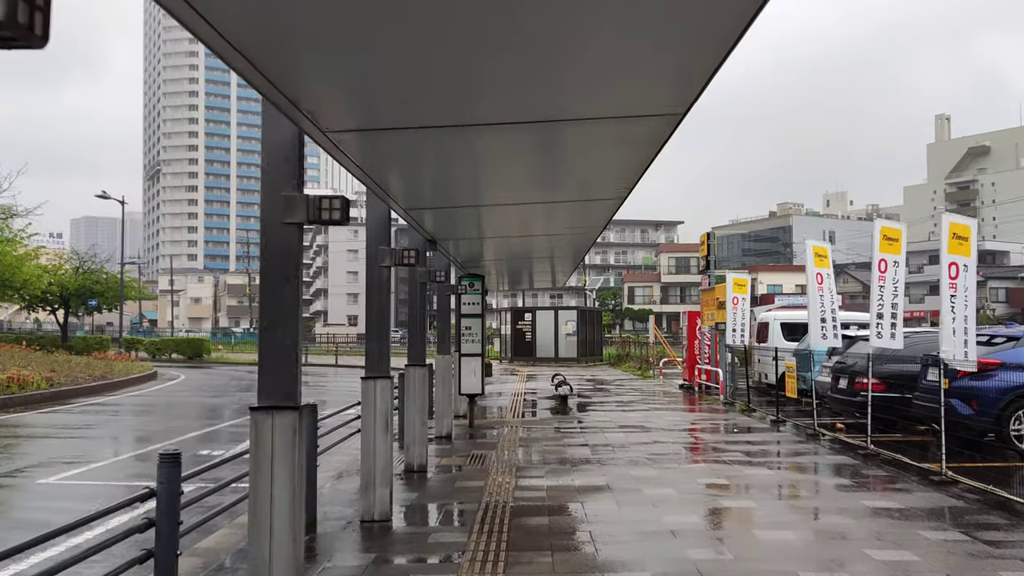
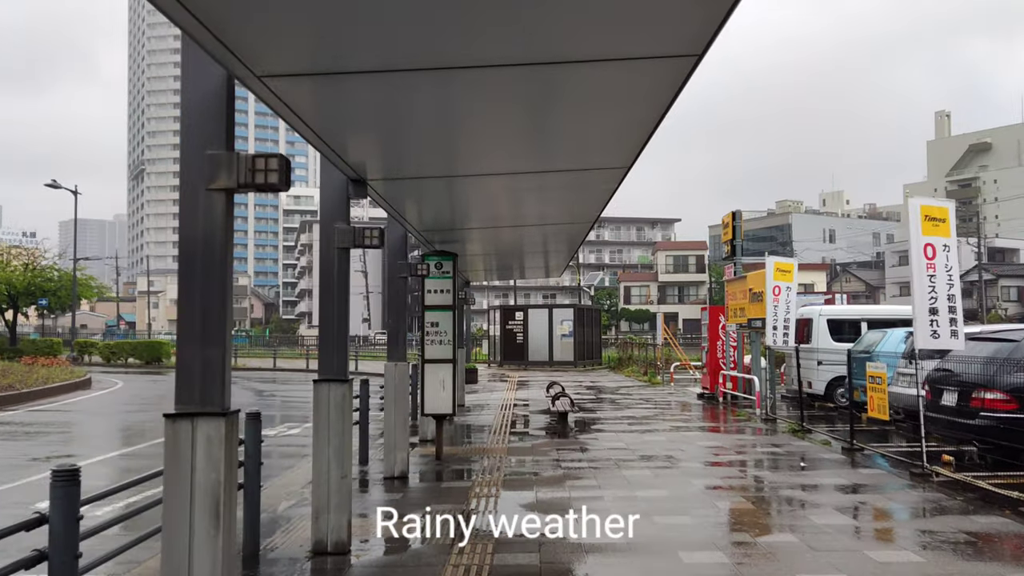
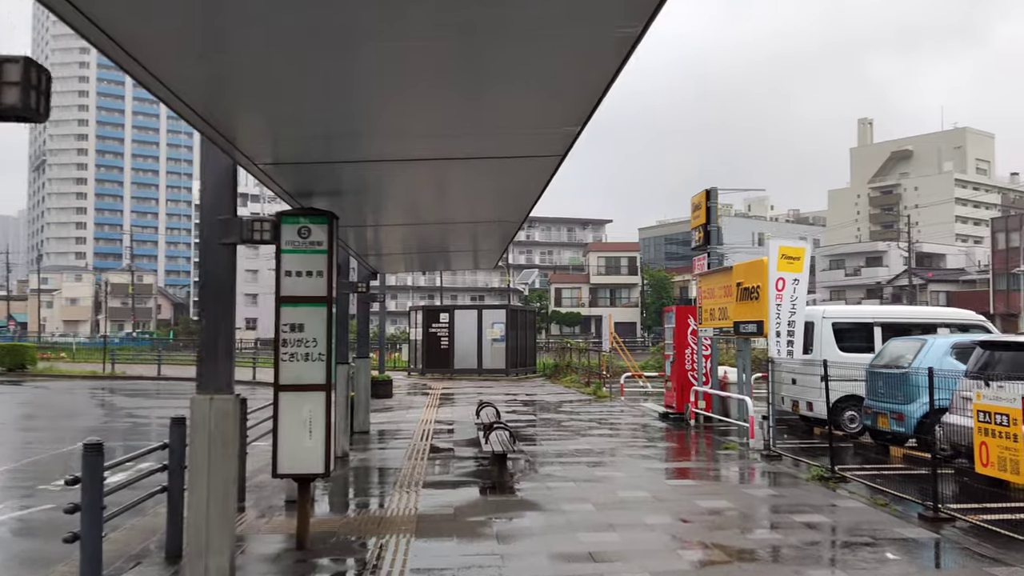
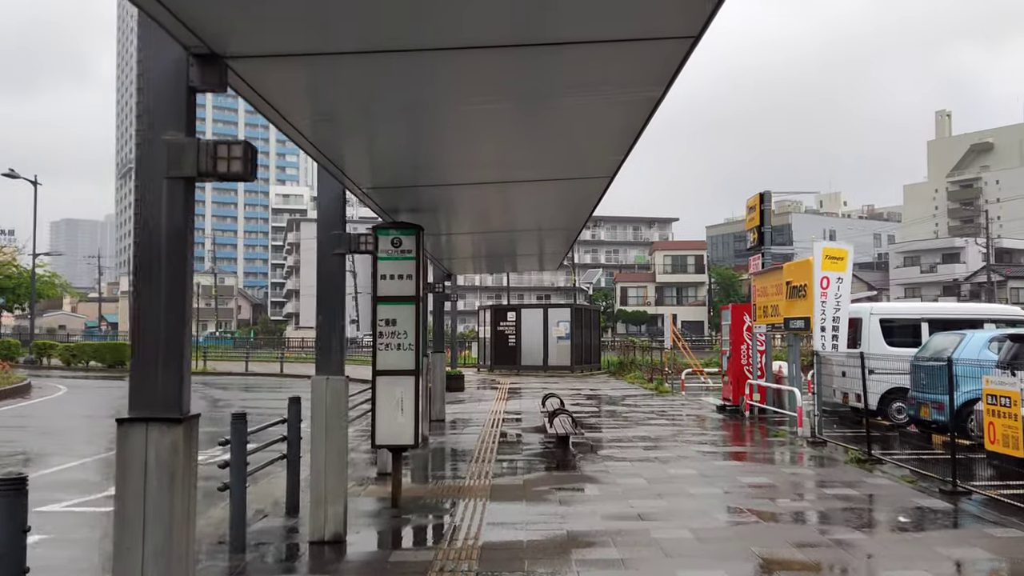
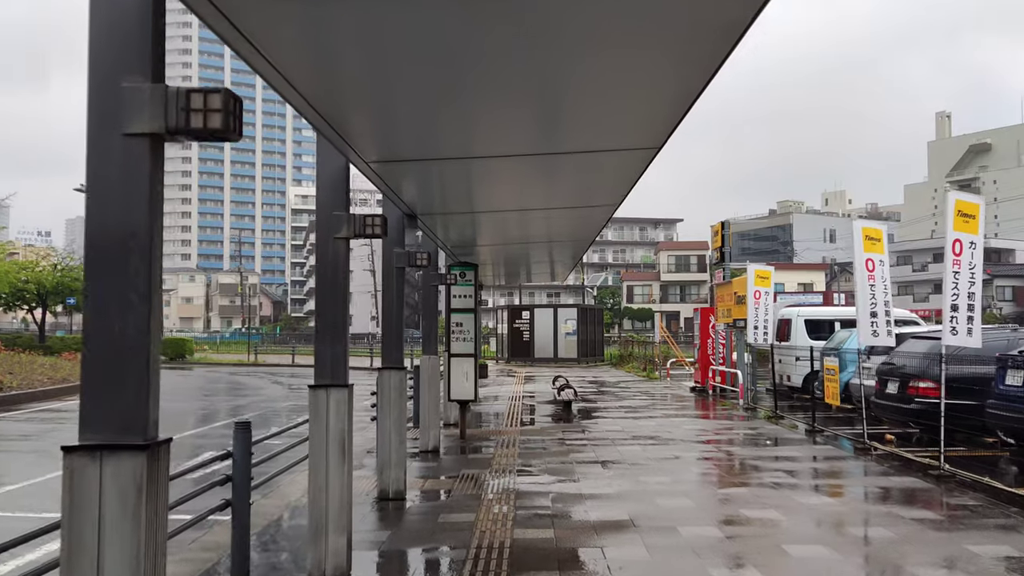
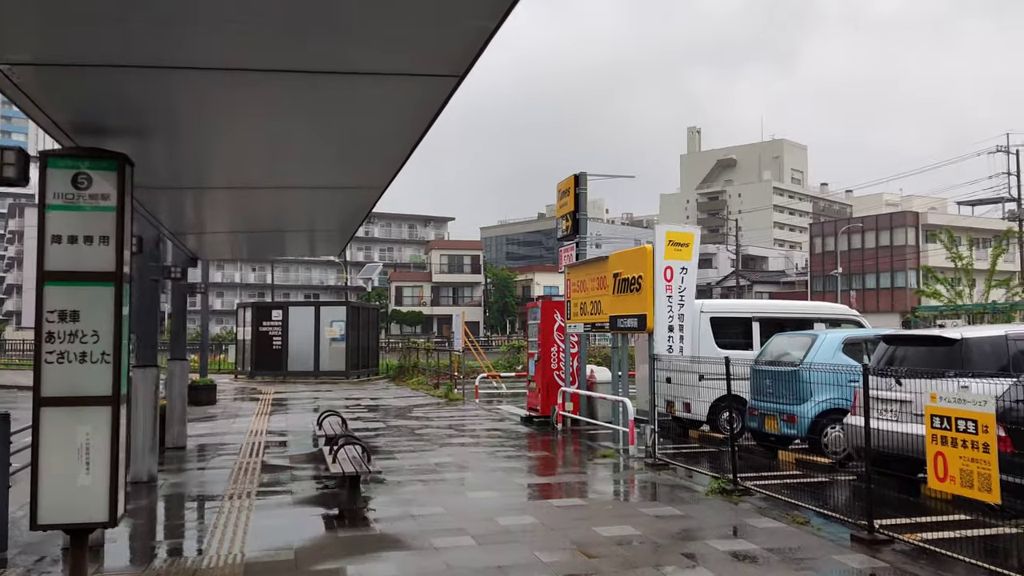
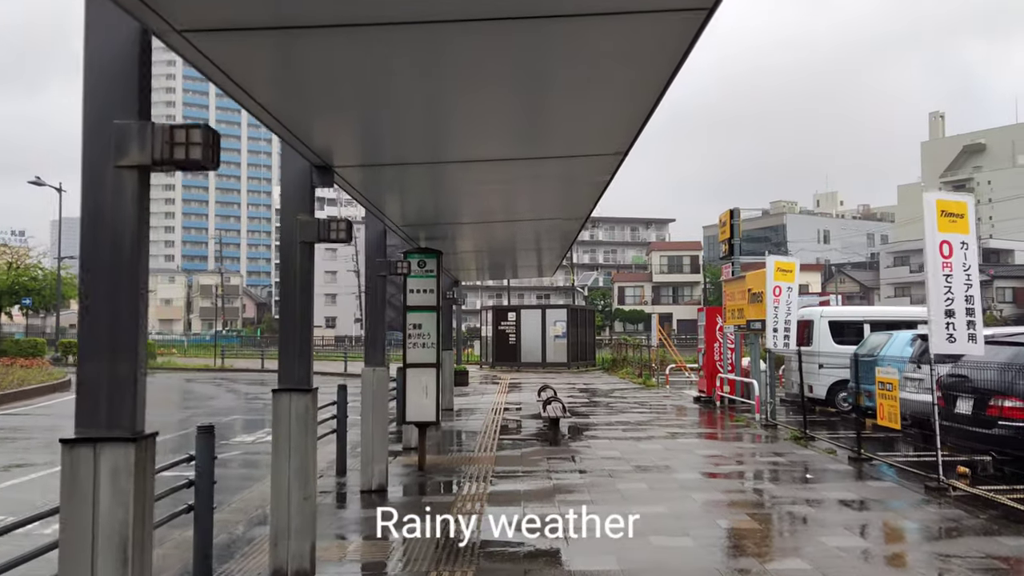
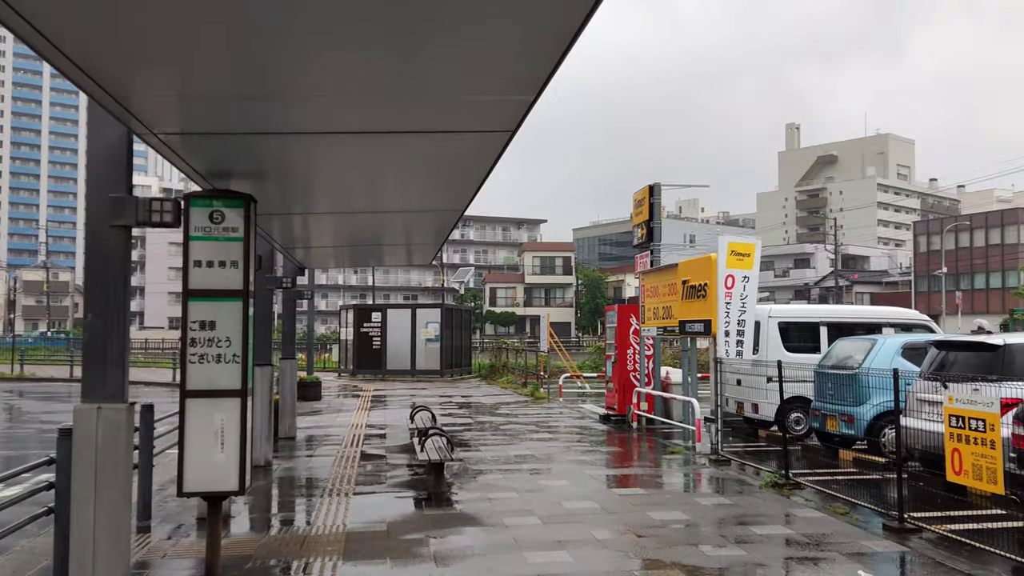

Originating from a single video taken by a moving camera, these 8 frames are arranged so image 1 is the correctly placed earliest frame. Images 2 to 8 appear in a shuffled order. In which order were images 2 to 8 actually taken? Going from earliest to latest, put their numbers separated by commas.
5, 2, 7, 4, 3, 8, 6
